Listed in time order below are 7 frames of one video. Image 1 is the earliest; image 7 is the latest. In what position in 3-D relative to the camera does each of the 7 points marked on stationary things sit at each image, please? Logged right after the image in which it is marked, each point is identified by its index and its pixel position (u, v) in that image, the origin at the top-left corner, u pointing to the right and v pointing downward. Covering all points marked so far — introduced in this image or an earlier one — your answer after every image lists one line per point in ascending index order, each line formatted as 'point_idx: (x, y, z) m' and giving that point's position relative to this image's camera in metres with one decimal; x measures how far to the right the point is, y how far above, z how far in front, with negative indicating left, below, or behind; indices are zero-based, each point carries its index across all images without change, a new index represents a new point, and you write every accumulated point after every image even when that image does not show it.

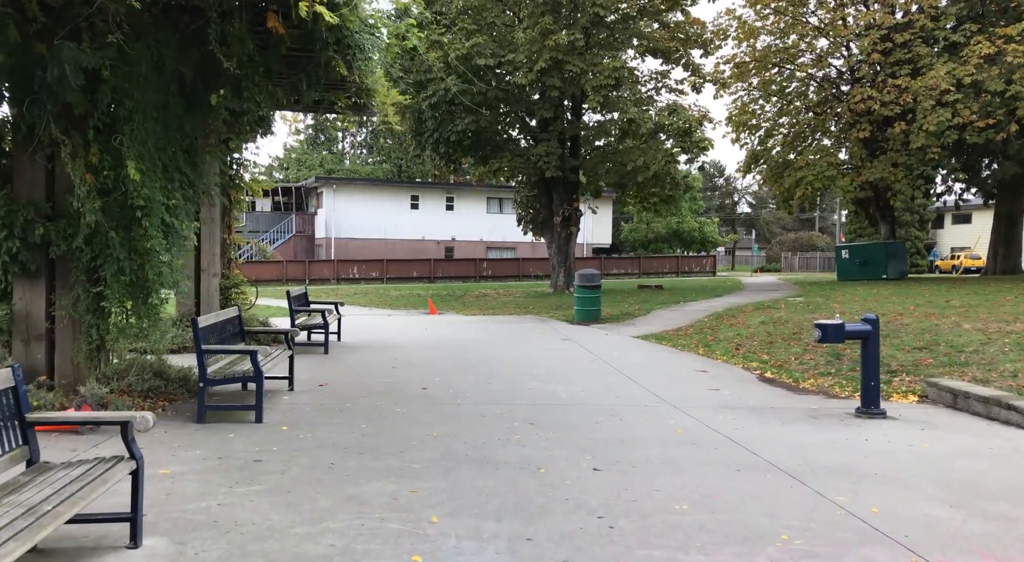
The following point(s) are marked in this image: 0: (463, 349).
0: (-0.7, -1.1, +10.7) m
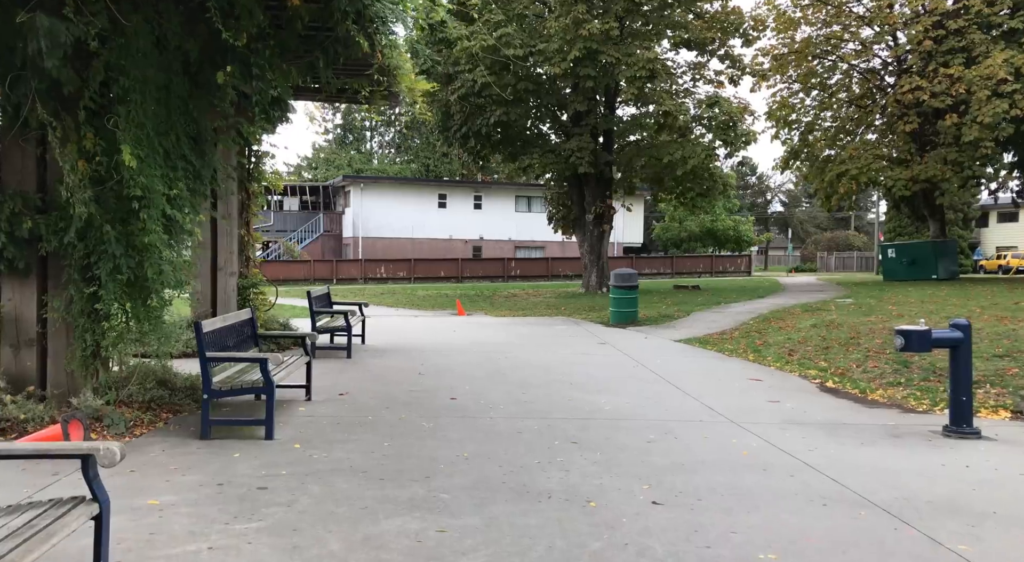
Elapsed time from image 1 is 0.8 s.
0: (-0.3, -1.1, +10.0) m
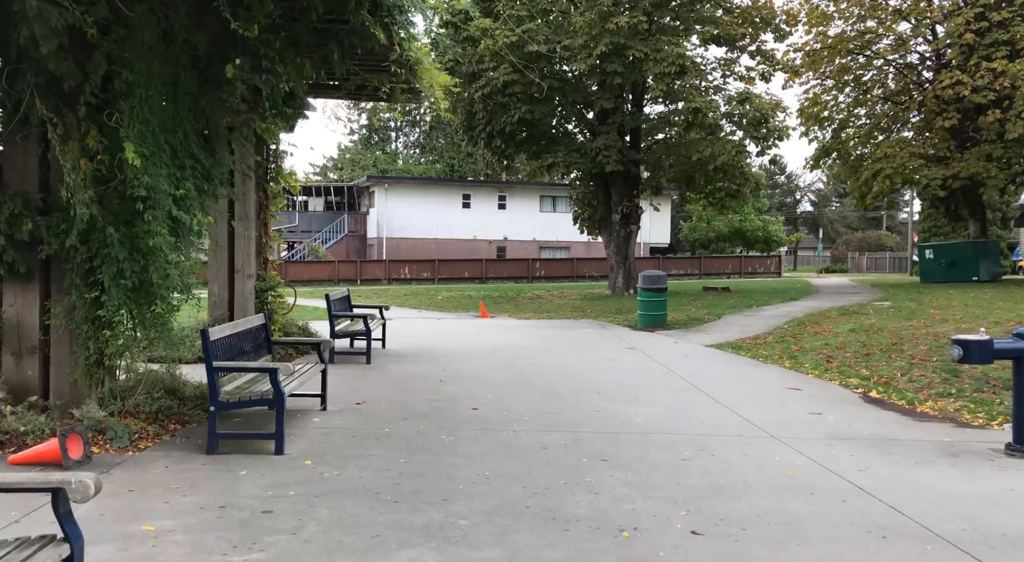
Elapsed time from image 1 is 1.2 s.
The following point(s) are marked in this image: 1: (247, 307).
0: (+0.1, -1.1, +9.6) m
1: (-3.4, -0.3, +9.1) m
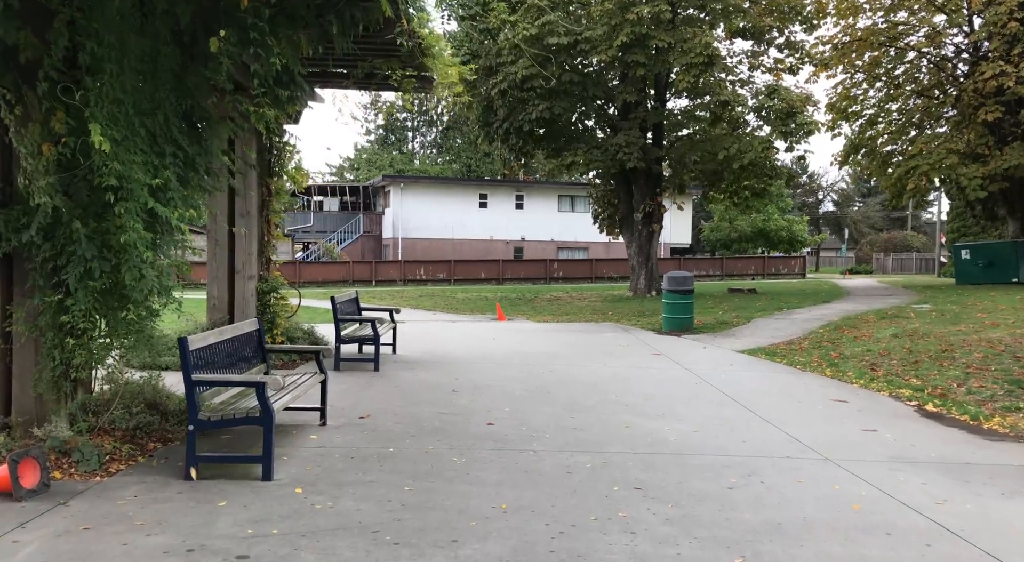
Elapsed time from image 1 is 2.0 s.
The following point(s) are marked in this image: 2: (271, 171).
0: (+0.3, -1.1, +9.0) m
1: (-3.2, -0.4, +8.5) m
2: (-3.0, +1.4, +8.8) m
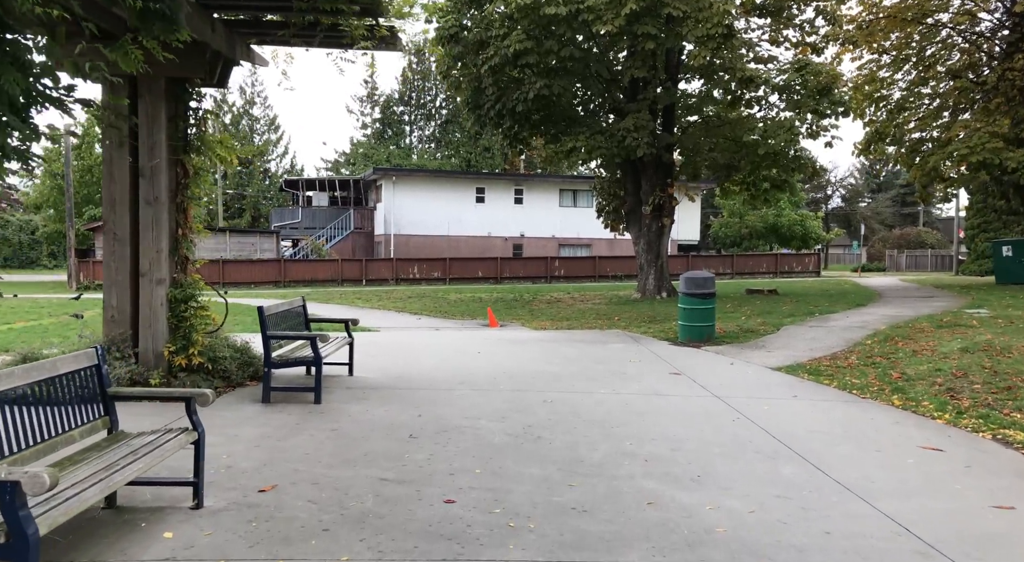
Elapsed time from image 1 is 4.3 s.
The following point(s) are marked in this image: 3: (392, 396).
0: (+0.2, -1.2, +7.1) m
1: (-3.4, -0.4, +6.6) m
2: (-3.2, +1.3, +6.9) m
3: (-1.2, -1.1, +6.9) m
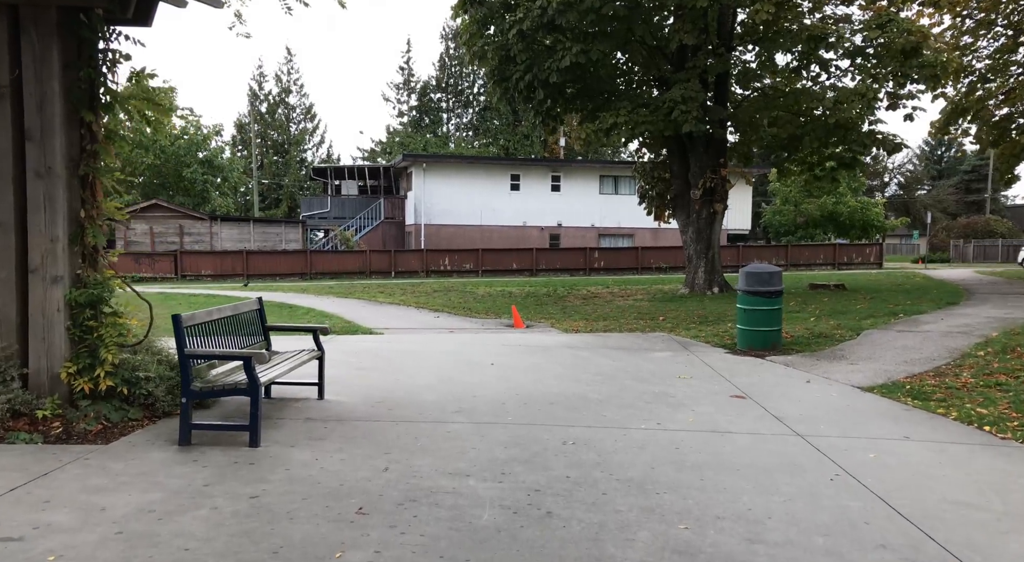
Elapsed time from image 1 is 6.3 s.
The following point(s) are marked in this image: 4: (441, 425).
0: (+0.2, -1.1, +5.2) m
1: (-3.3, -0.4, +5.0) m
2: (-3.1, +1.3, +5.2) m
3: (-1.1, -1.1, +5.1) m
4: (-0.6, -1.1, +5.5) m
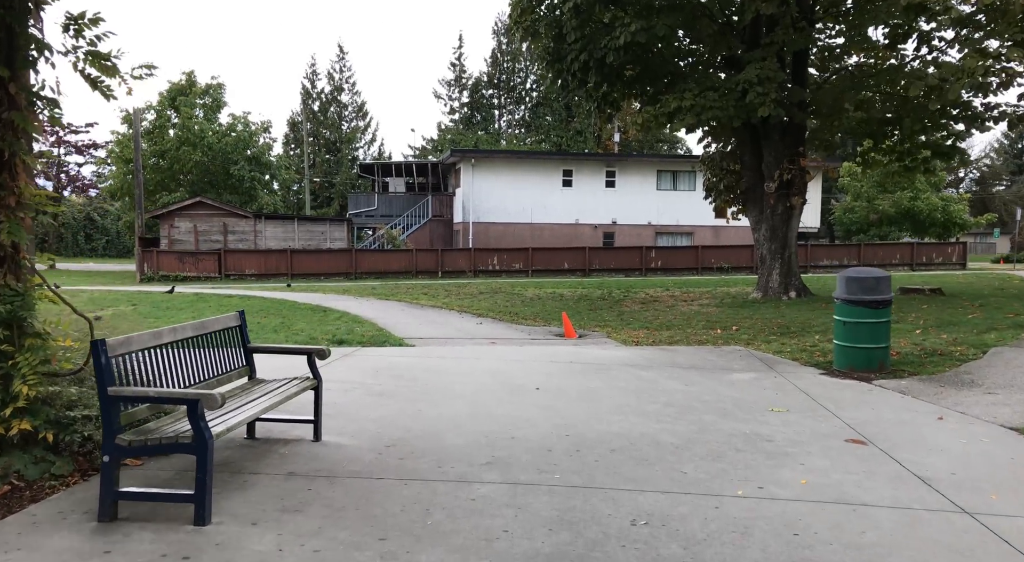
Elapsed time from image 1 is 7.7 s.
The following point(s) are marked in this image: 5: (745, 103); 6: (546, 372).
0: (+0.5, -1.2, +3.8) m
1: (-3.1, -0.5, +3.8) m
2: (-2.8, +1.3, +4.0) m
3: (-0.9, -1.2, +3.7) m
4: (-0.3, -1.2, +4.1) m
5: (+4.5, +3.4, +13.3) m
6: (+0.4, -1.0, +7.6) m
